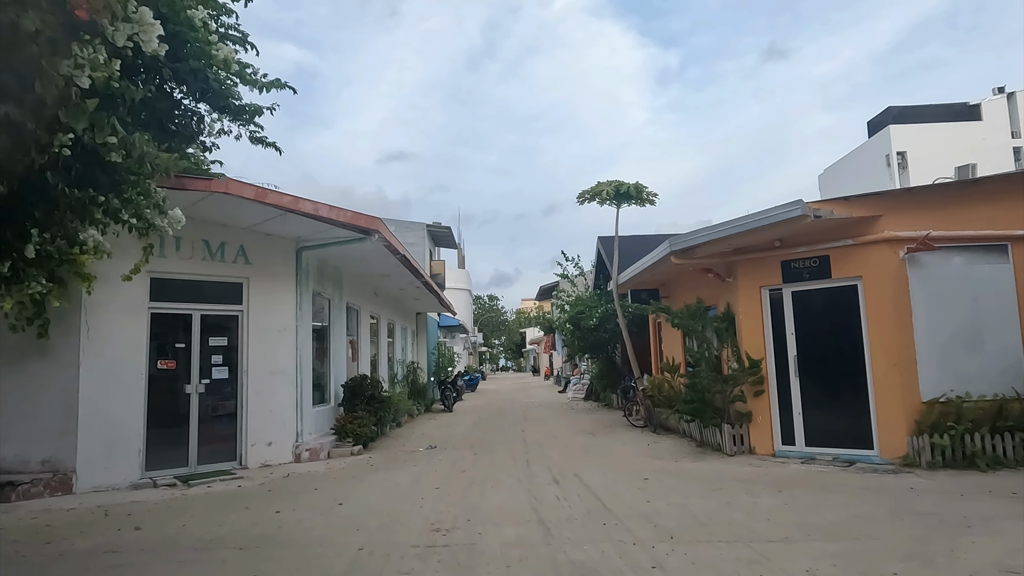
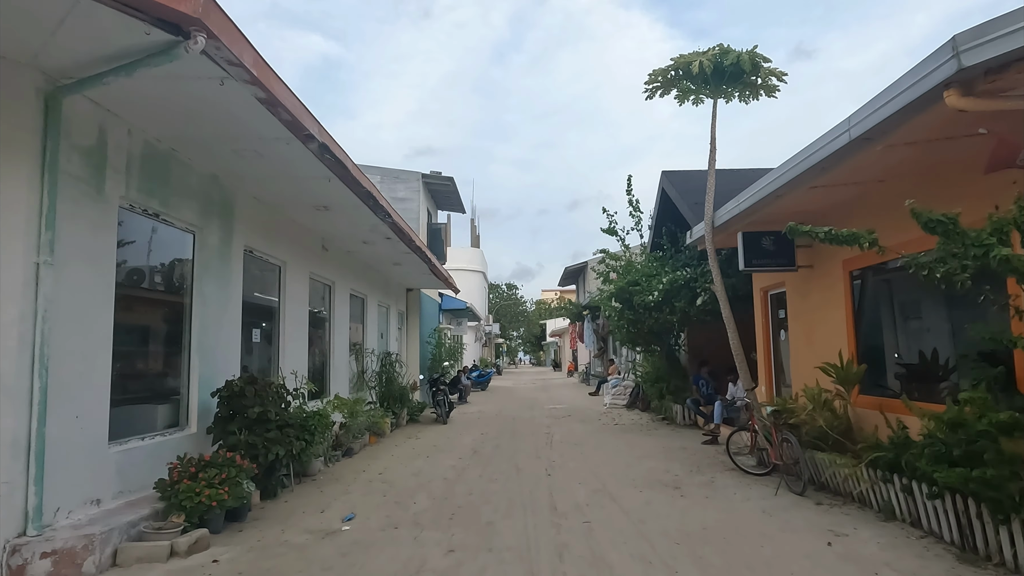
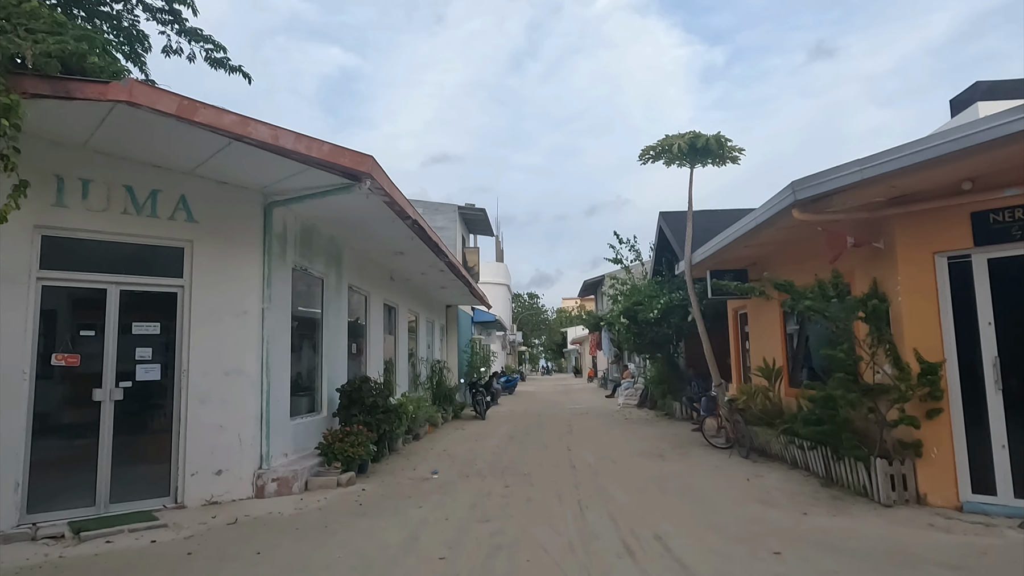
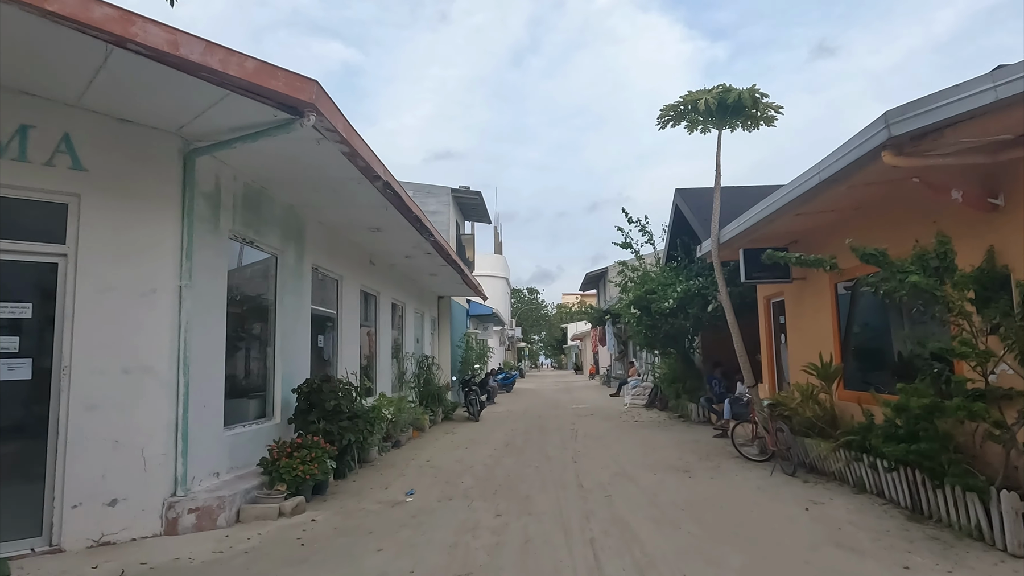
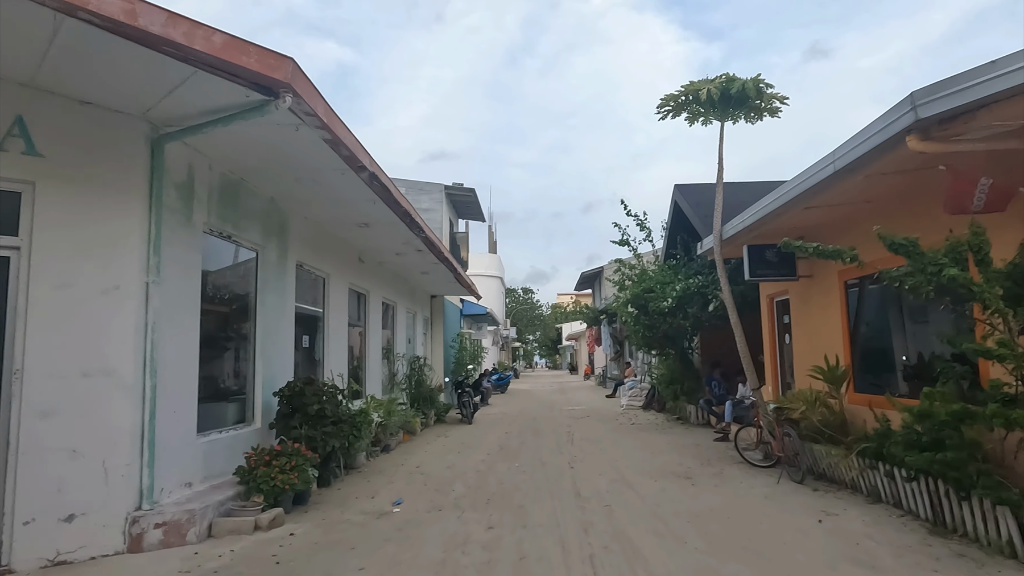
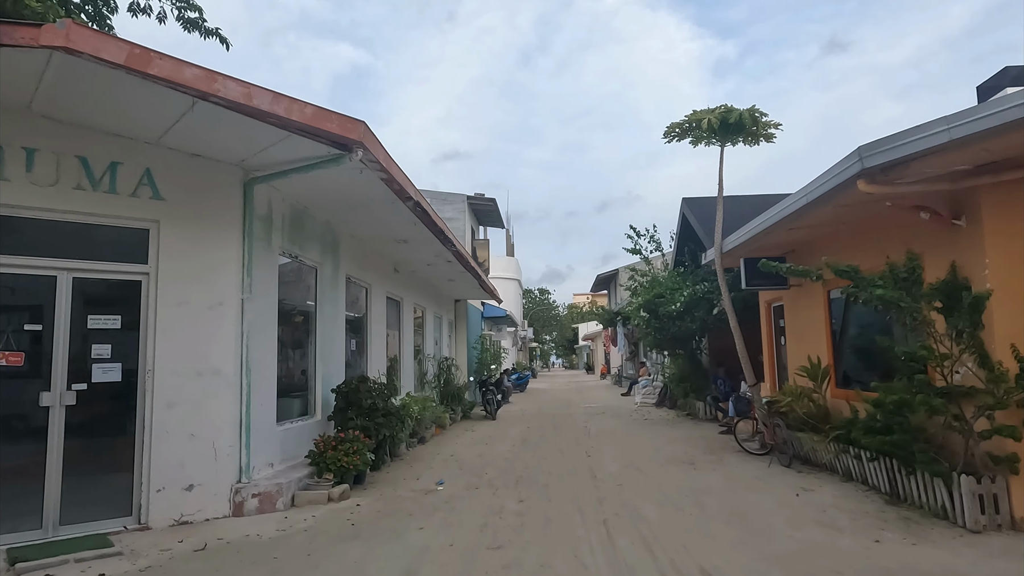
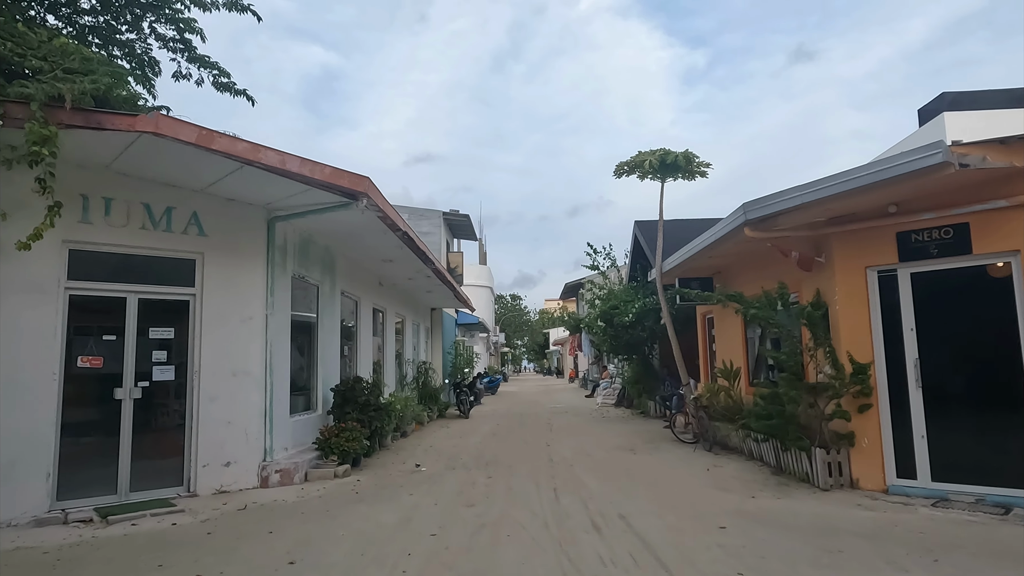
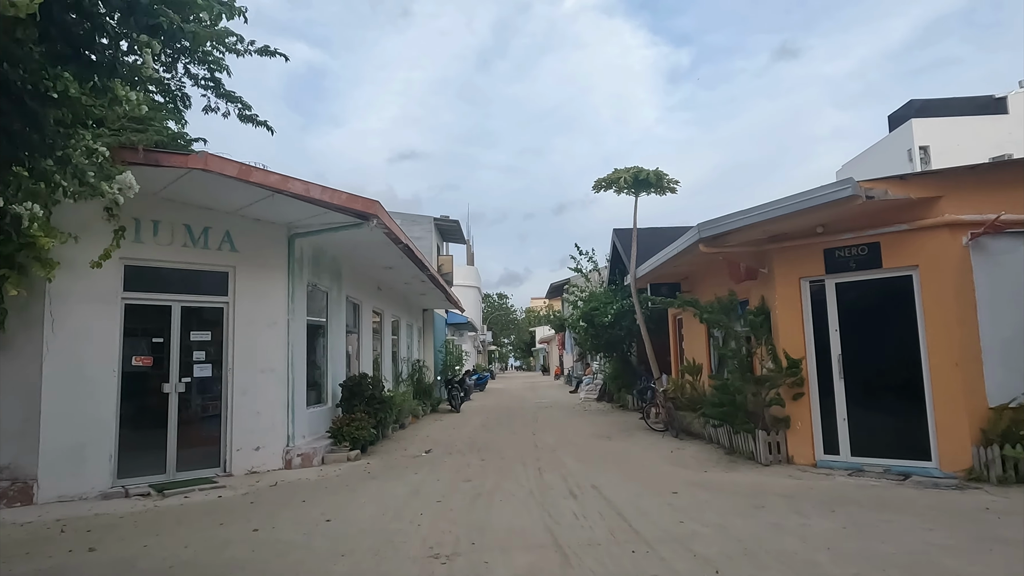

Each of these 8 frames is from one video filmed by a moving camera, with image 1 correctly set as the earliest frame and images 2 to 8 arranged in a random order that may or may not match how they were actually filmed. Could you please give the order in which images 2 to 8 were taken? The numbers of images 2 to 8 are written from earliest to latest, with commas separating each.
8, 7, 3, 6, 4, 5, 2
